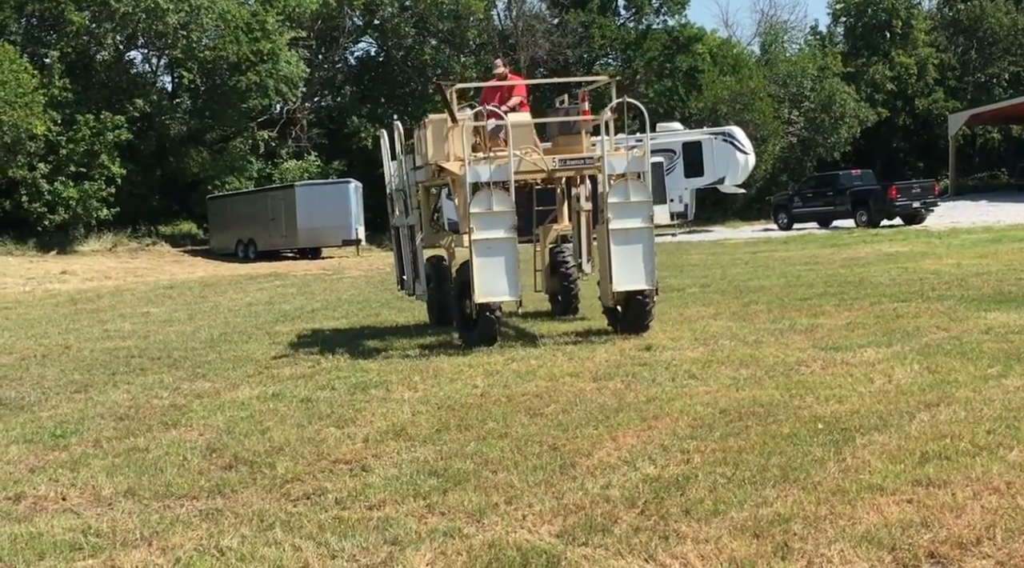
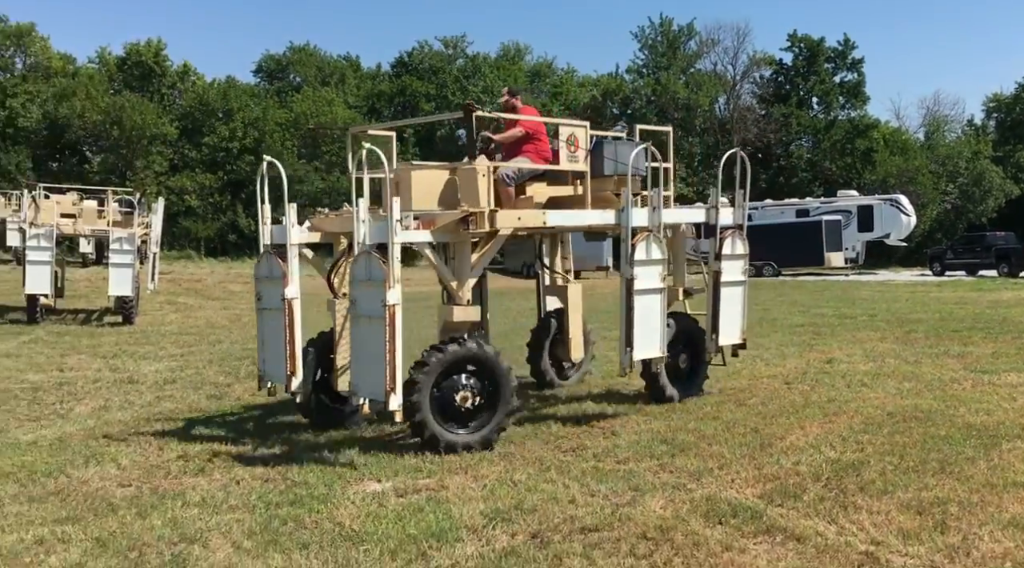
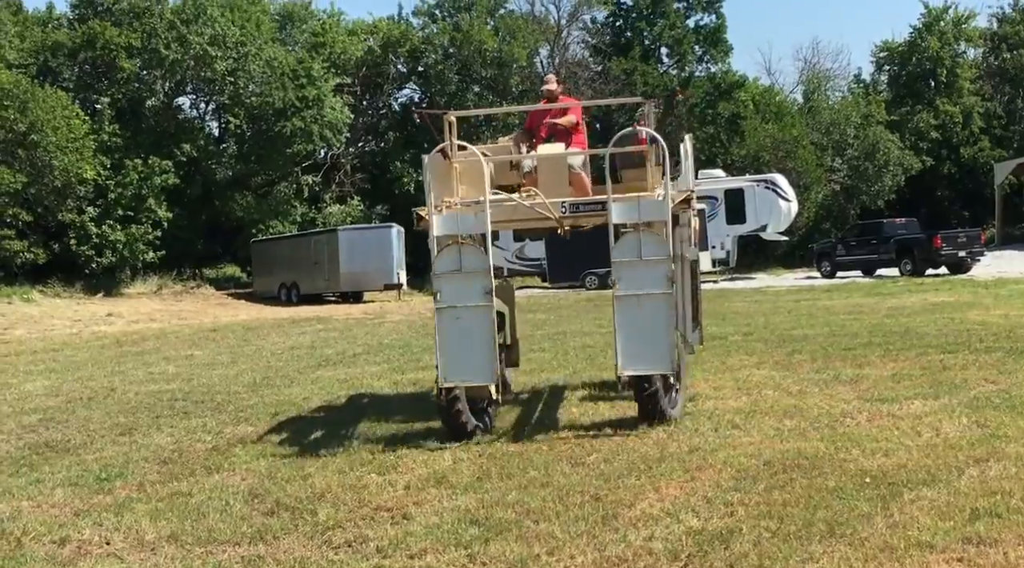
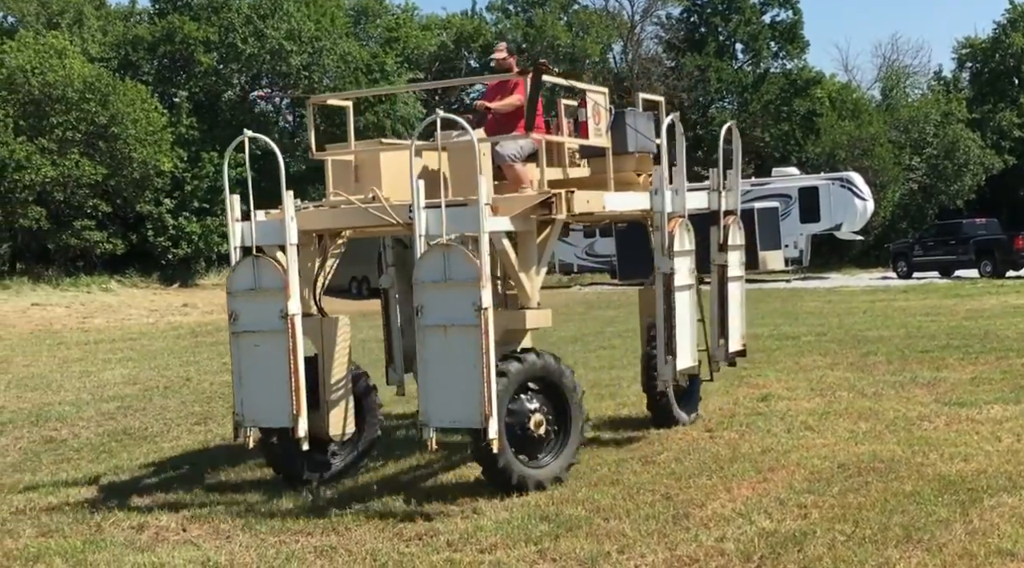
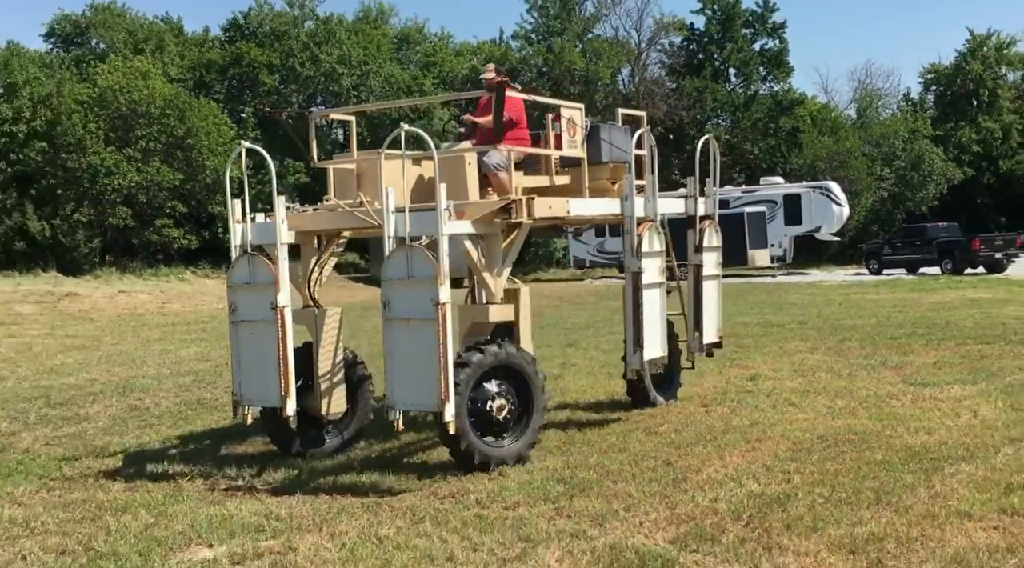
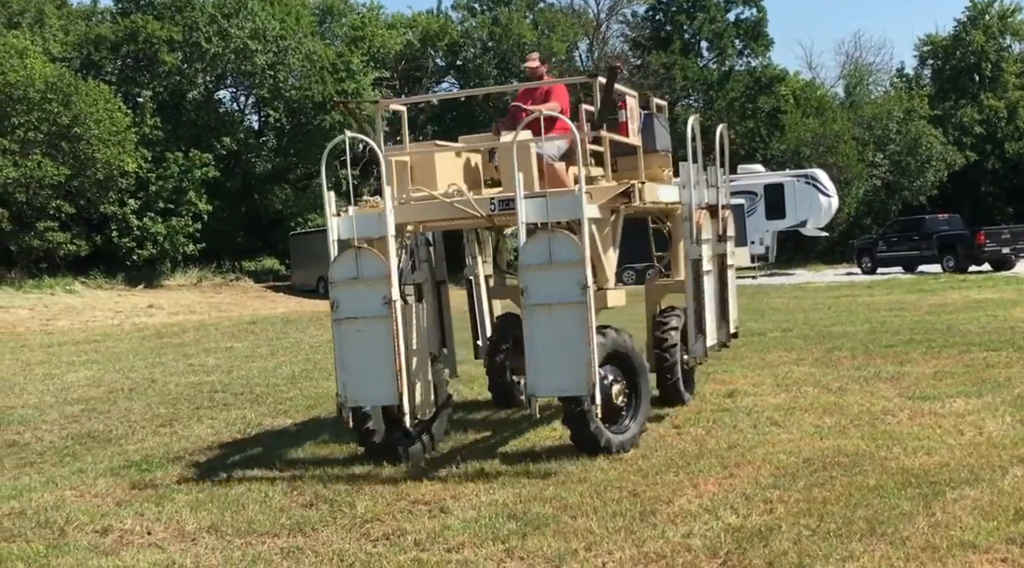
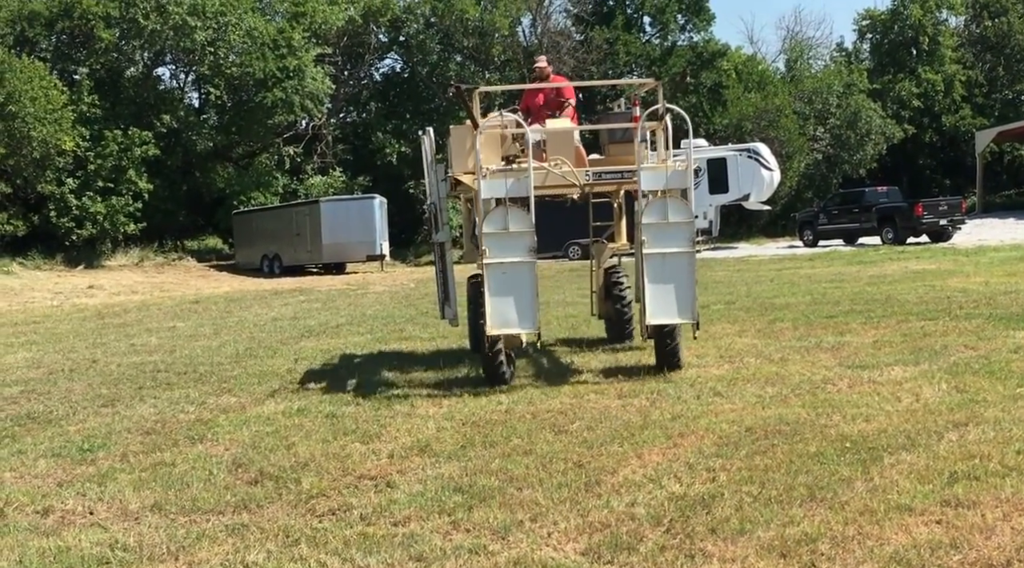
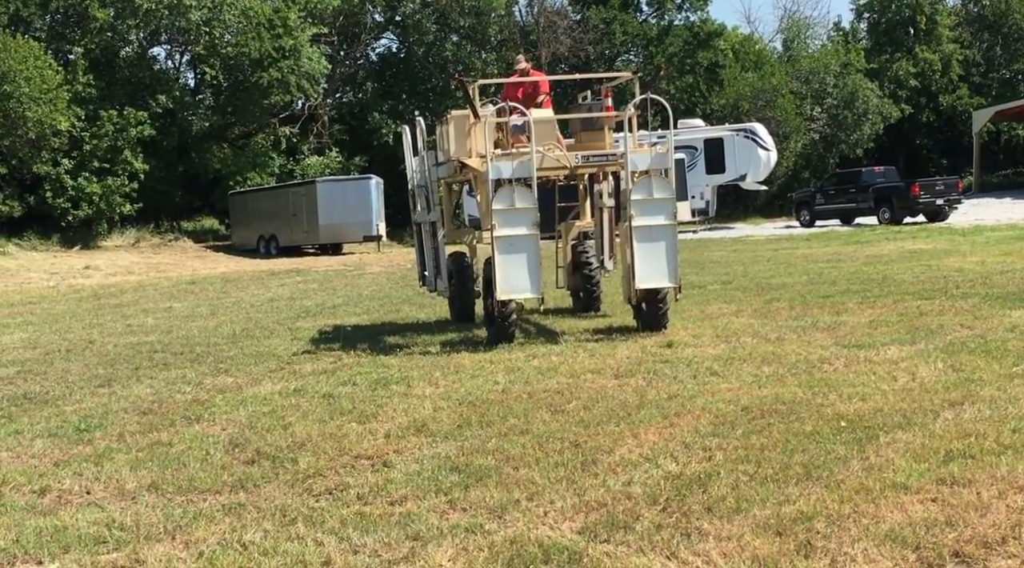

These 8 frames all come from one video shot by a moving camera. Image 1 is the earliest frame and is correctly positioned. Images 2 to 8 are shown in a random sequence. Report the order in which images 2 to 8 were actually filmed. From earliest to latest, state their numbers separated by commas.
8, 7, 3, 6, 4, 5, 2
